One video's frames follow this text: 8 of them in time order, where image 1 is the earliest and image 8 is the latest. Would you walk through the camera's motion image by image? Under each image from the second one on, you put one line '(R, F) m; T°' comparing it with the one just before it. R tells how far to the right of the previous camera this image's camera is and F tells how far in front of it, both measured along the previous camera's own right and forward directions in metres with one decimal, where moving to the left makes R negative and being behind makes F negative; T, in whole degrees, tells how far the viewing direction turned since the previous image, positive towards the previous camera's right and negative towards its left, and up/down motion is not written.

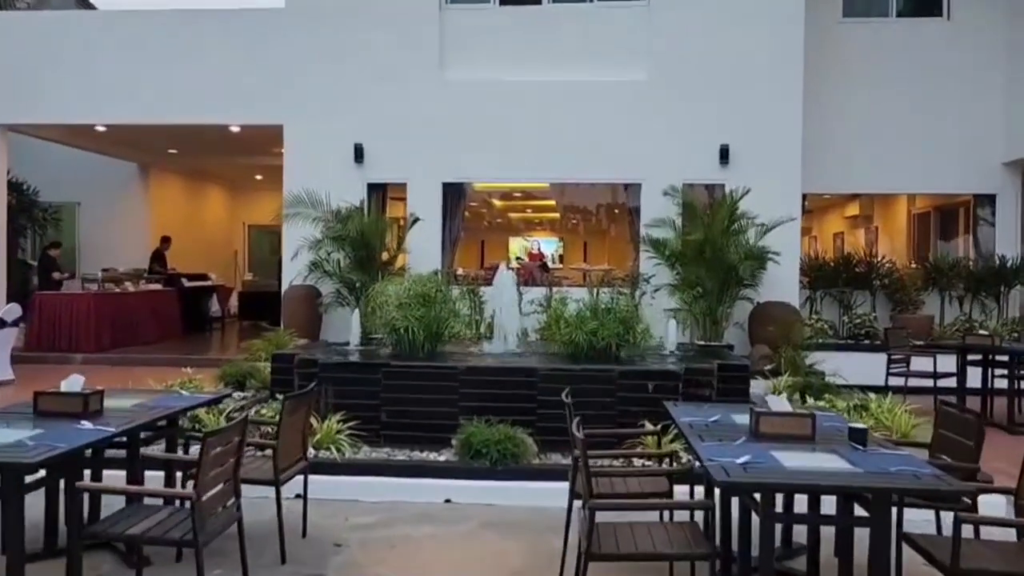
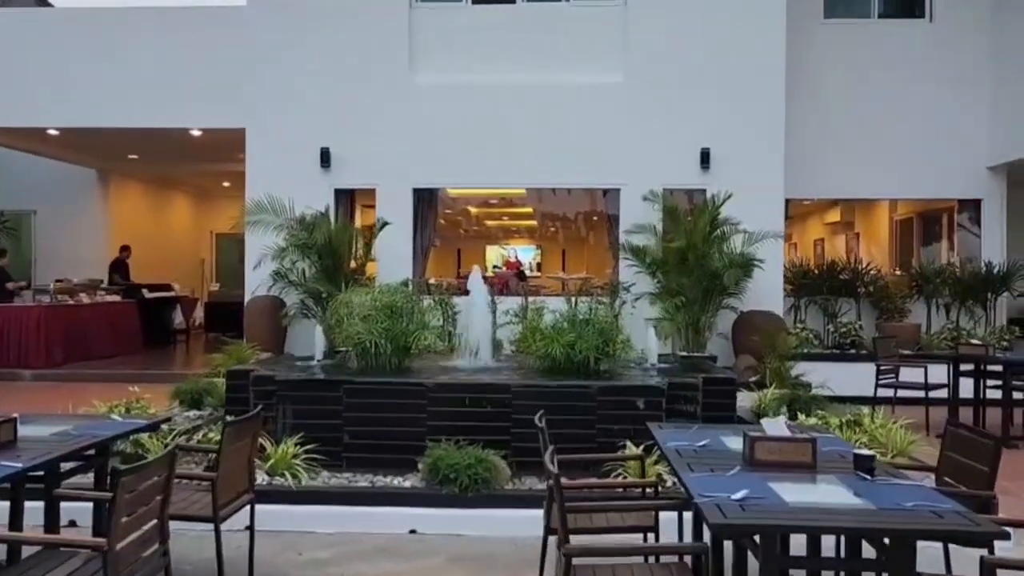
(+0.1, +0.4) m; +2°
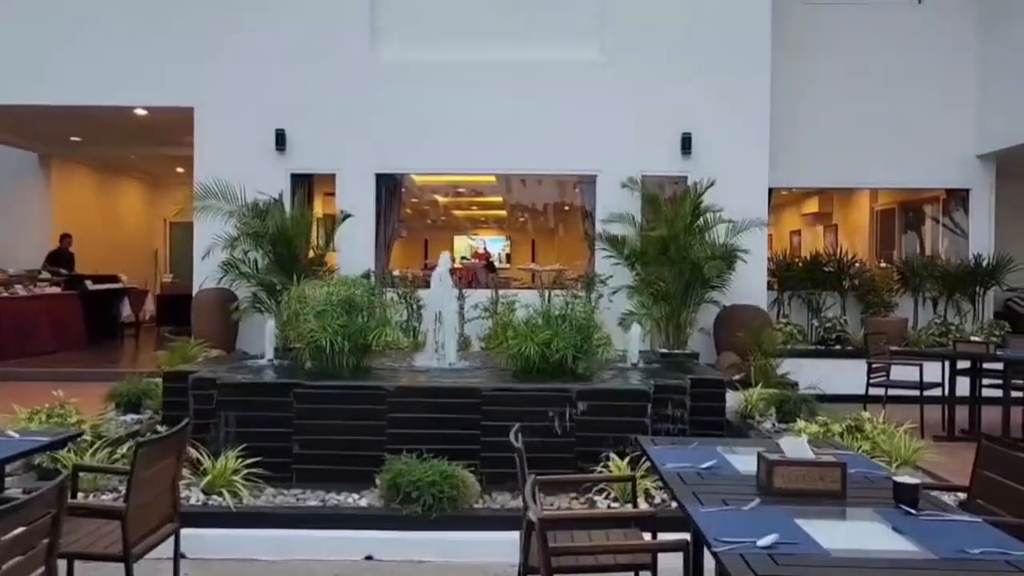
(0.0, +0.6) m; +2°
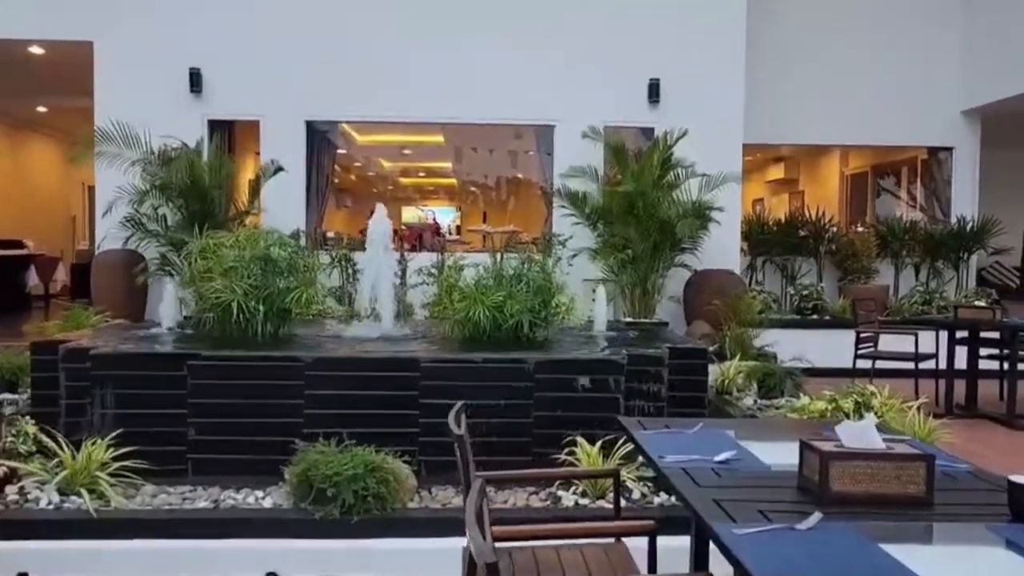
(0.0, +1.0) m; +3°
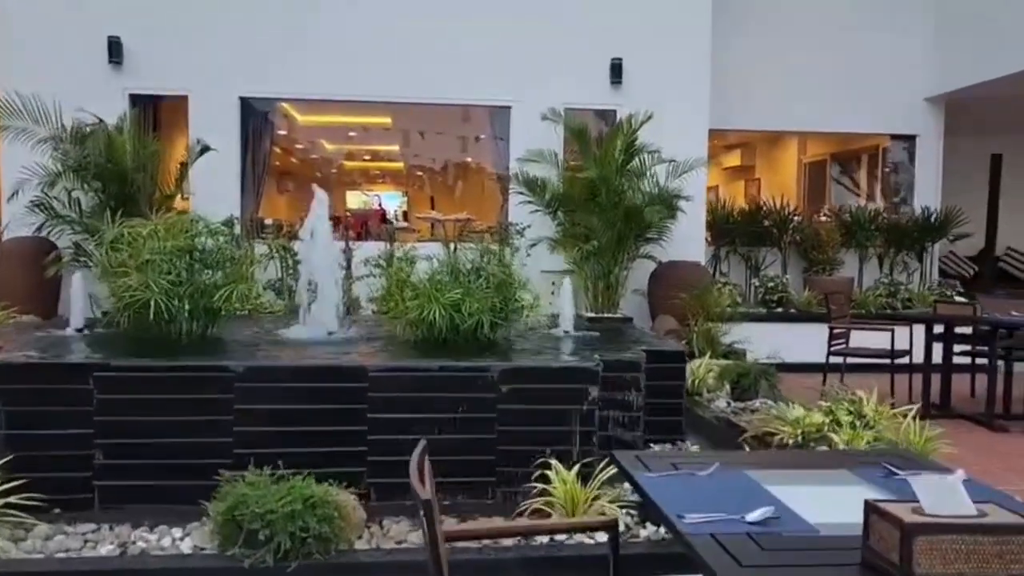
(-0.1, +0.6) m; +4°
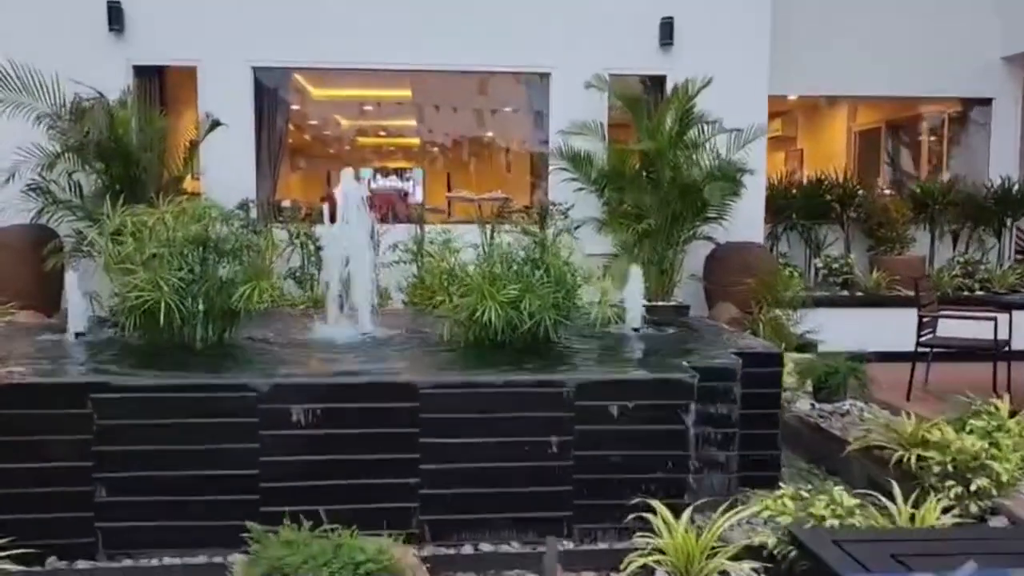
(-0.3, +0.7) m; -1°
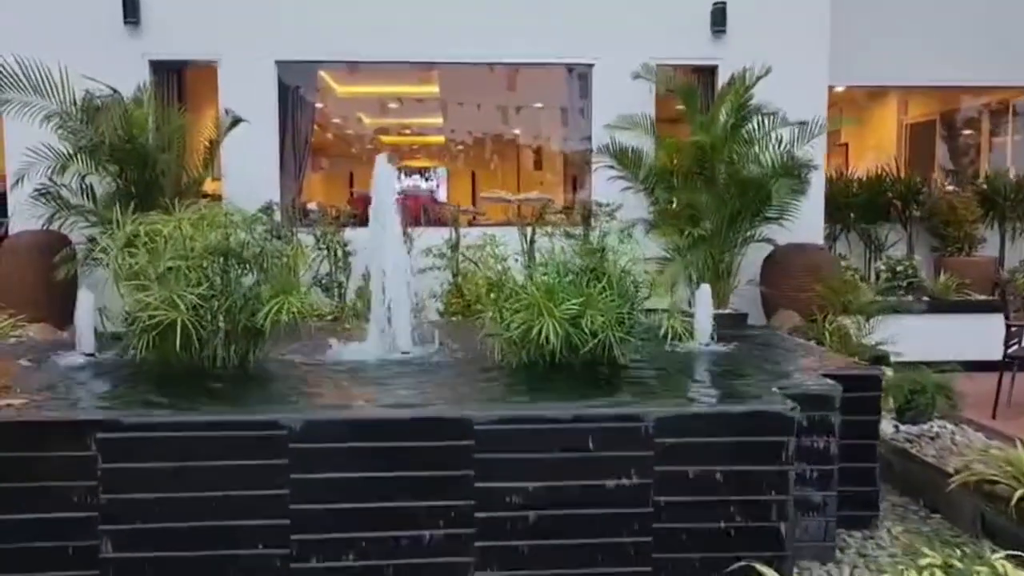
(-0.2, +0.5) m; -1°
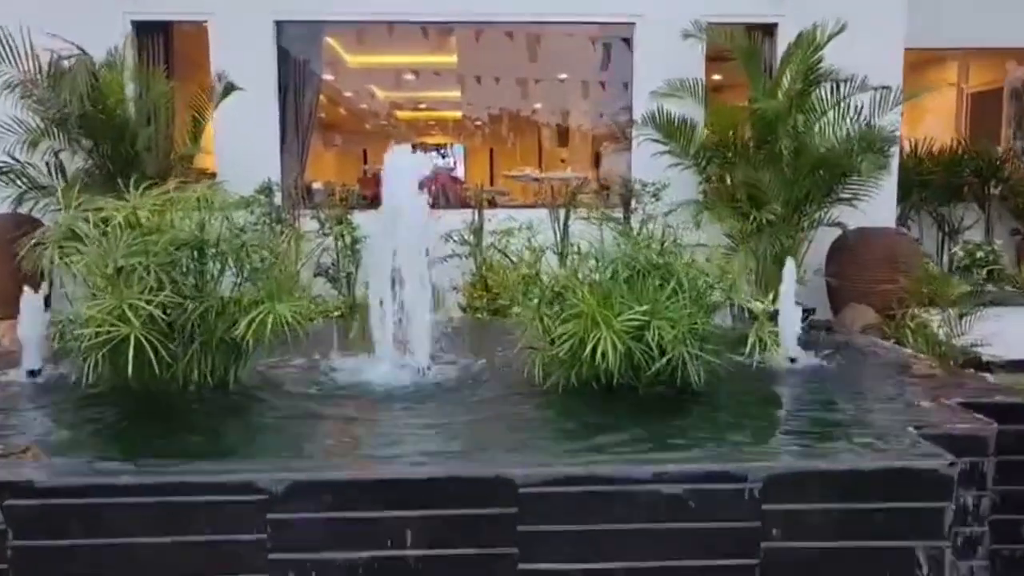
(-0.1, +0.8) m; -1°
